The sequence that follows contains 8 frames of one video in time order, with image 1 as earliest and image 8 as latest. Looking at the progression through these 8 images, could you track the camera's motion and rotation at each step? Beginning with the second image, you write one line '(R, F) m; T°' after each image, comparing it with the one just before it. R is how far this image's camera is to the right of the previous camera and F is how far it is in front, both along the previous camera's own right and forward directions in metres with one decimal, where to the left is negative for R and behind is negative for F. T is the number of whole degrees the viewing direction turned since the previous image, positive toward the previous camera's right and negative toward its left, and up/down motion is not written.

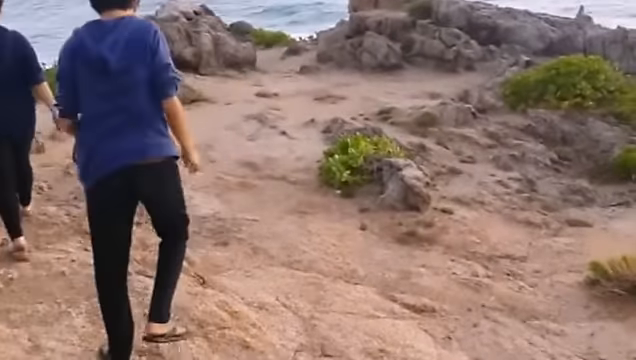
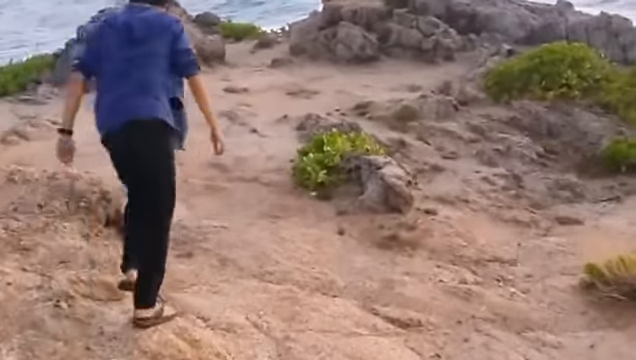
(+0.1, +0.6) m; +2°
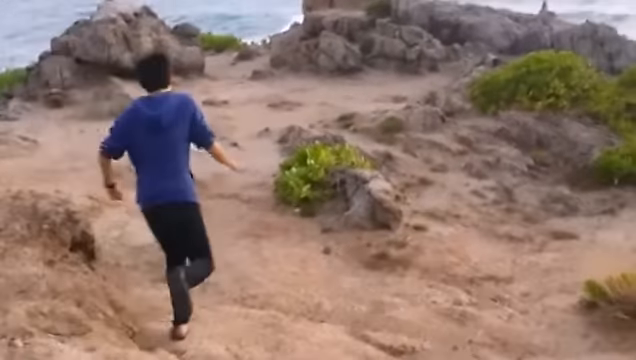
(0.0, +0.4) m; +2°
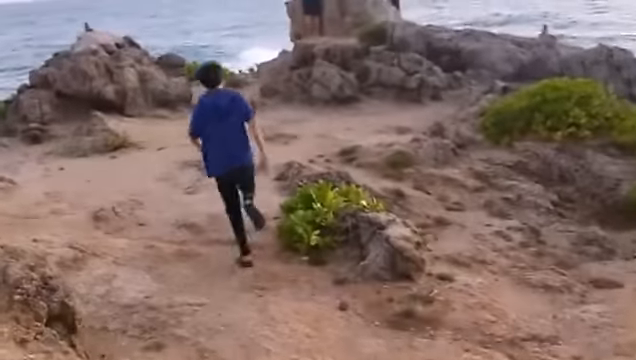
(-0.3, +0.9) m; +1°
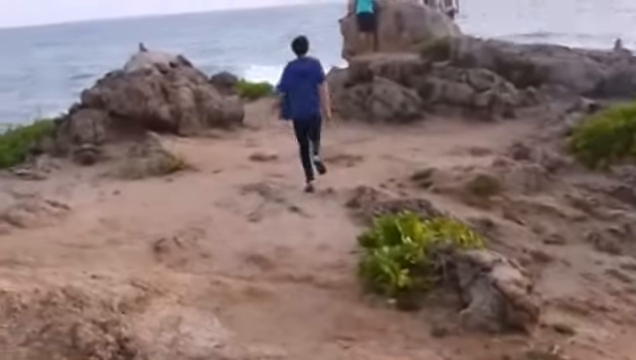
(-0.5, +0.8) m; -3°
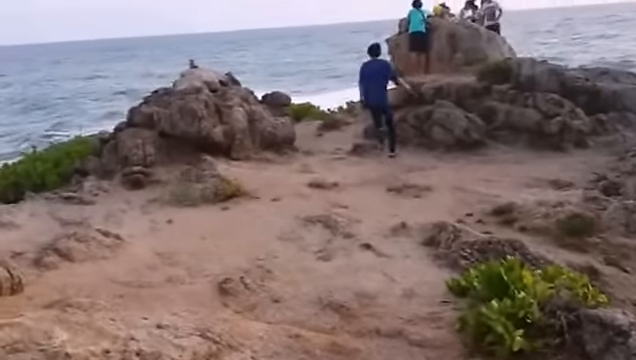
(-0.7, +0.8) m; -2°
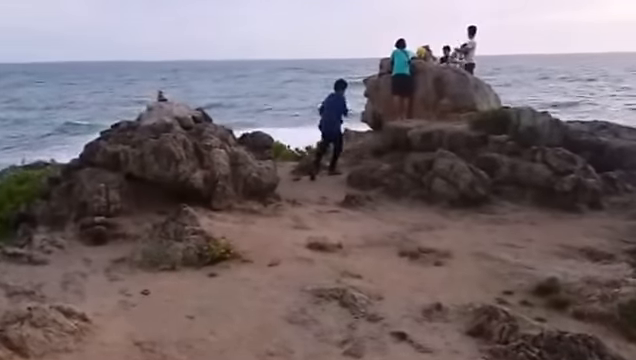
(-1.0, +1.7) m; +6°
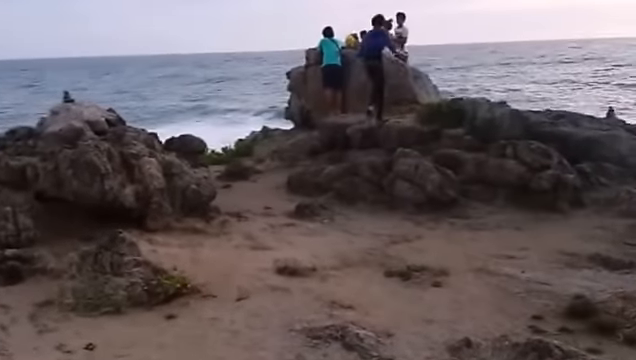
(-1.0, +1.8) m; +10°
